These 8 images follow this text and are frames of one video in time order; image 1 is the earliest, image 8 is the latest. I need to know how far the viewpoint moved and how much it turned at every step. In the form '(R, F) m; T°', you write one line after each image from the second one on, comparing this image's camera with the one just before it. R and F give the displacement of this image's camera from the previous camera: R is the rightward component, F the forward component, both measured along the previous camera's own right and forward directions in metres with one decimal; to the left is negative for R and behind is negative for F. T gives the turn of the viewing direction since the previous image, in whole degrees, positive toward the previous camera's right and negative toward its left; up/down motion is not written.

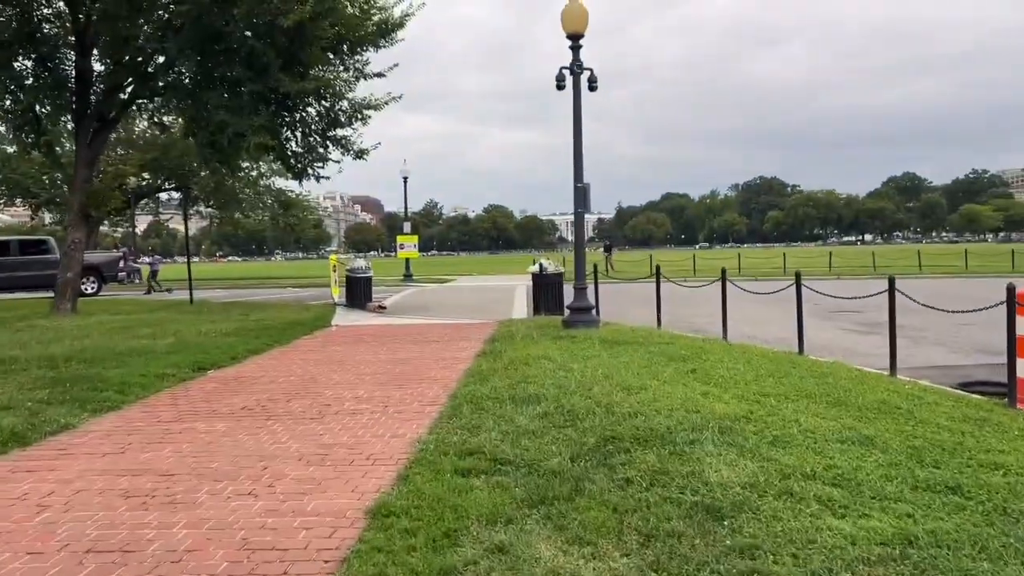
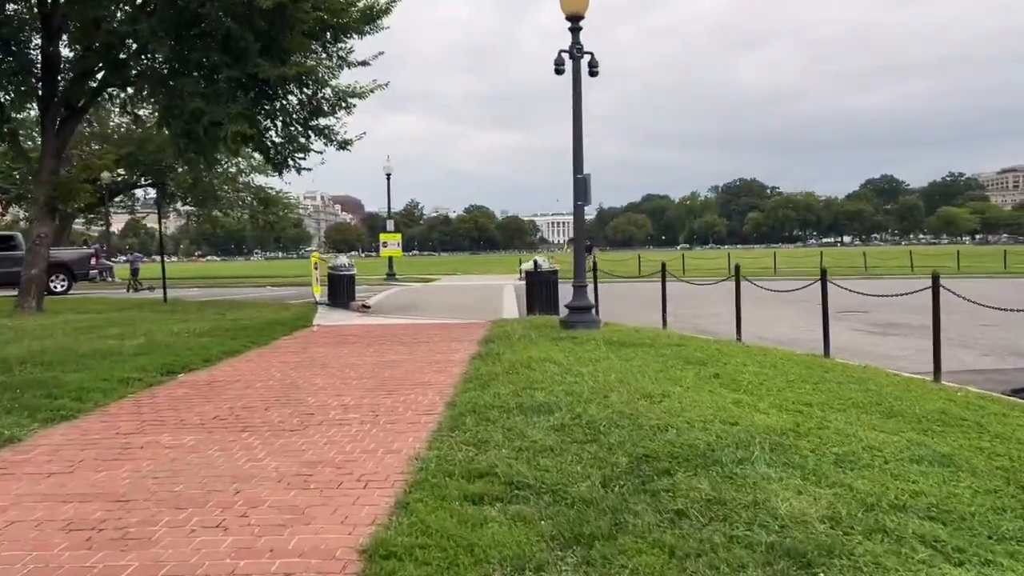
(-0.2, +0.8) m; +1°
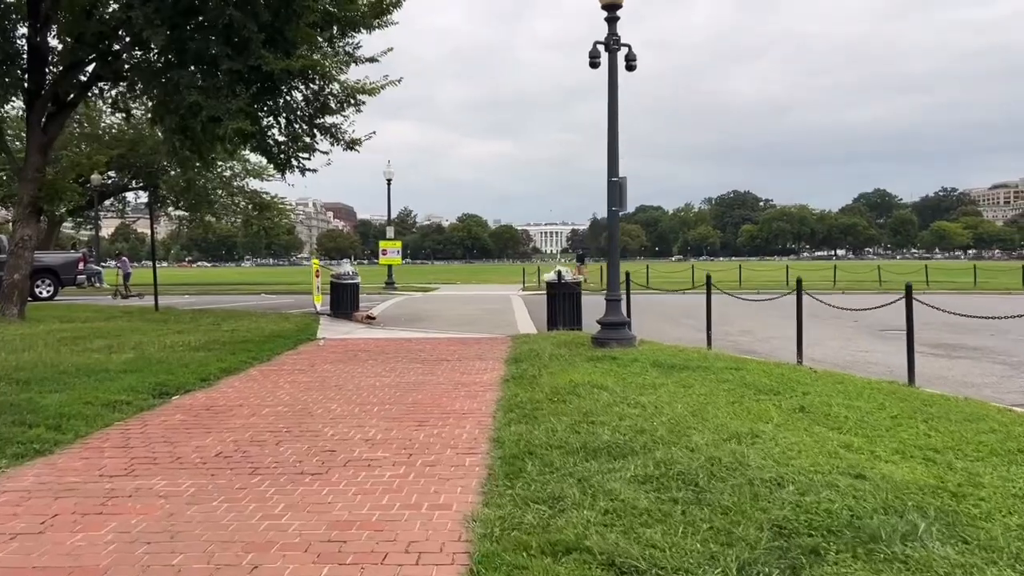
(-0.5, +1.1) m; +1°
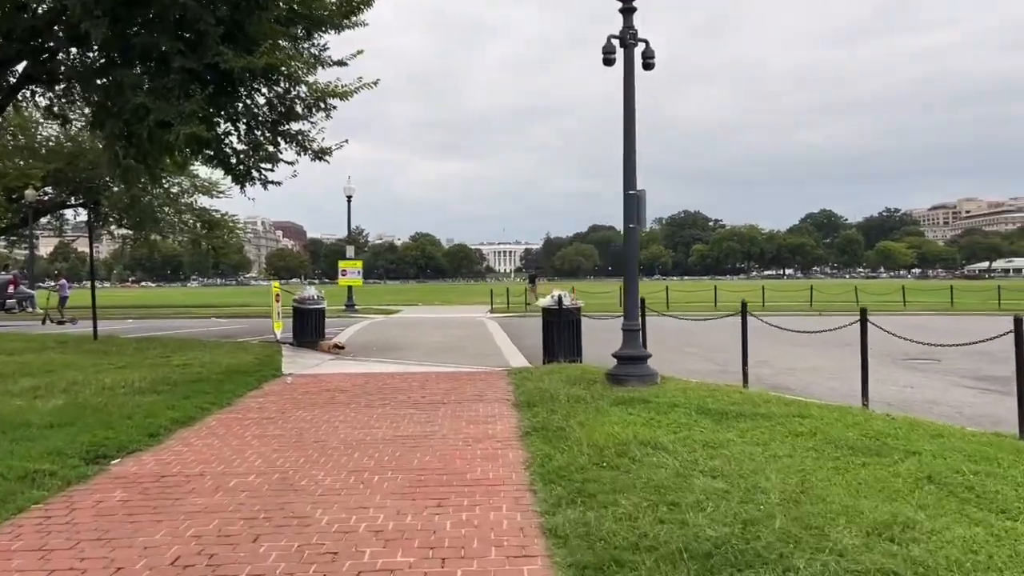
(-0.6, +1.5) m; +3°
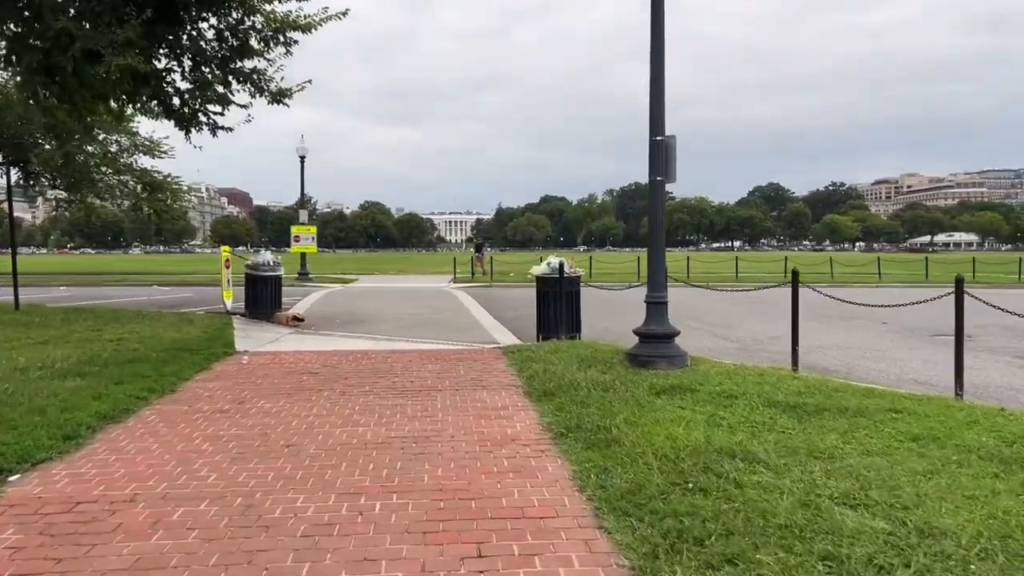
(-0.5, +1.6) m; +3°
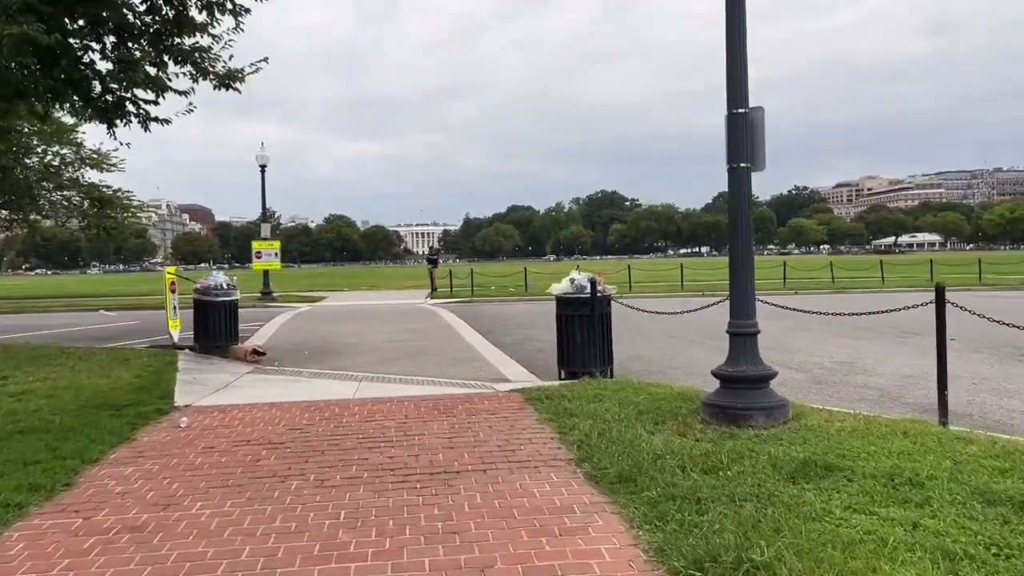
(-0.5, +2.3) m; +2°
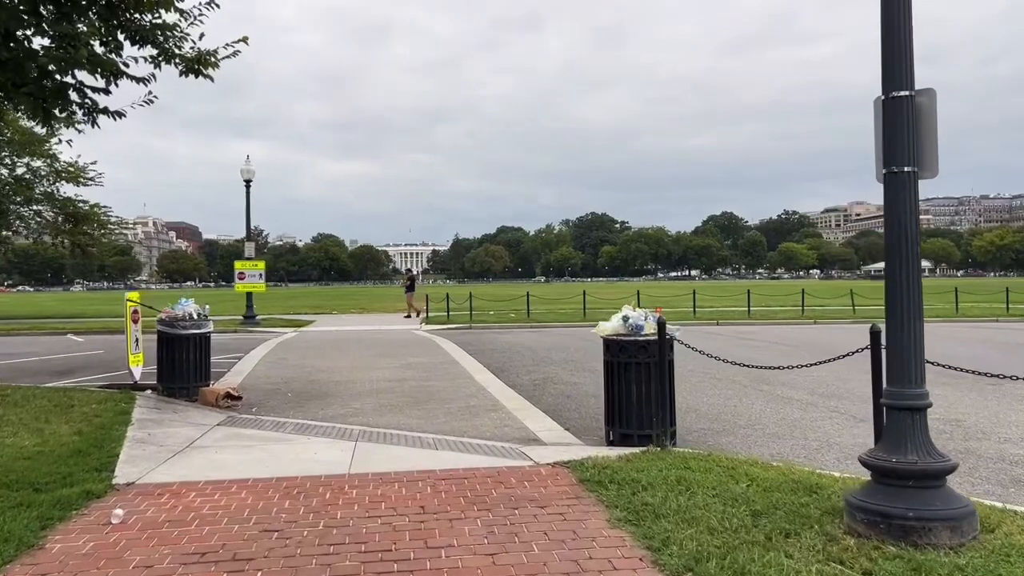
(-0.4, +1.8) m; +1°
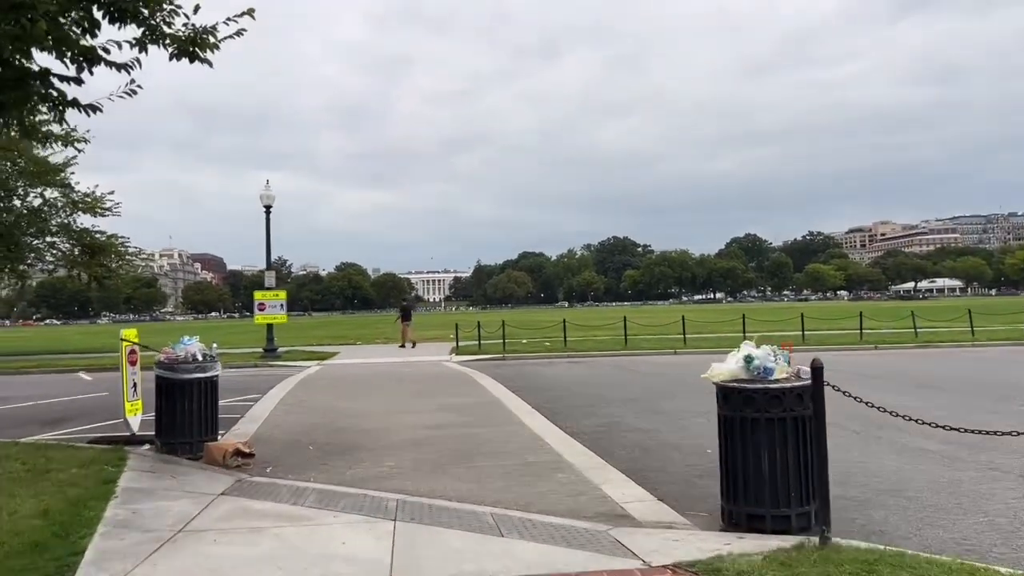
(-0.4, +1.7) m; -1°
